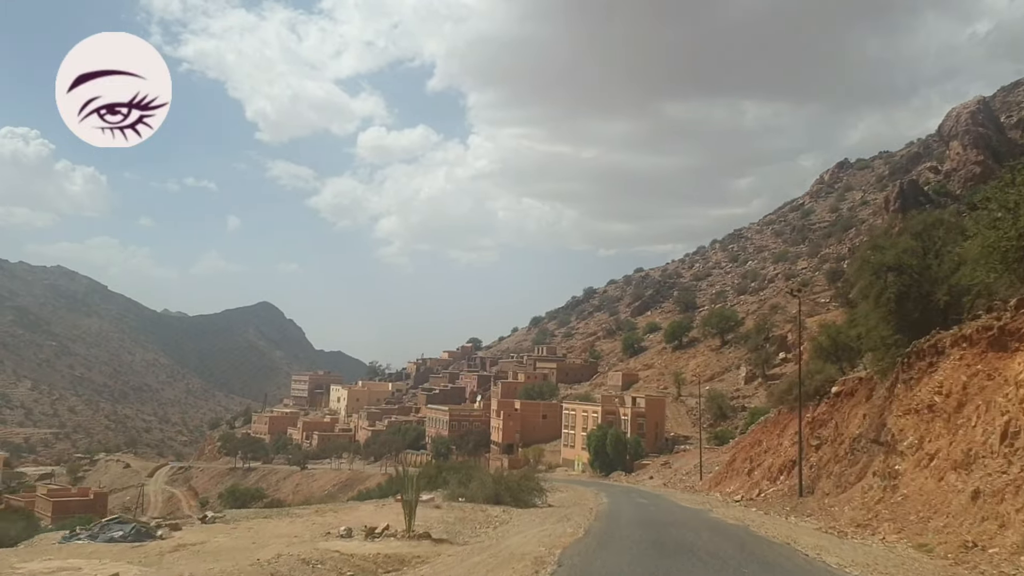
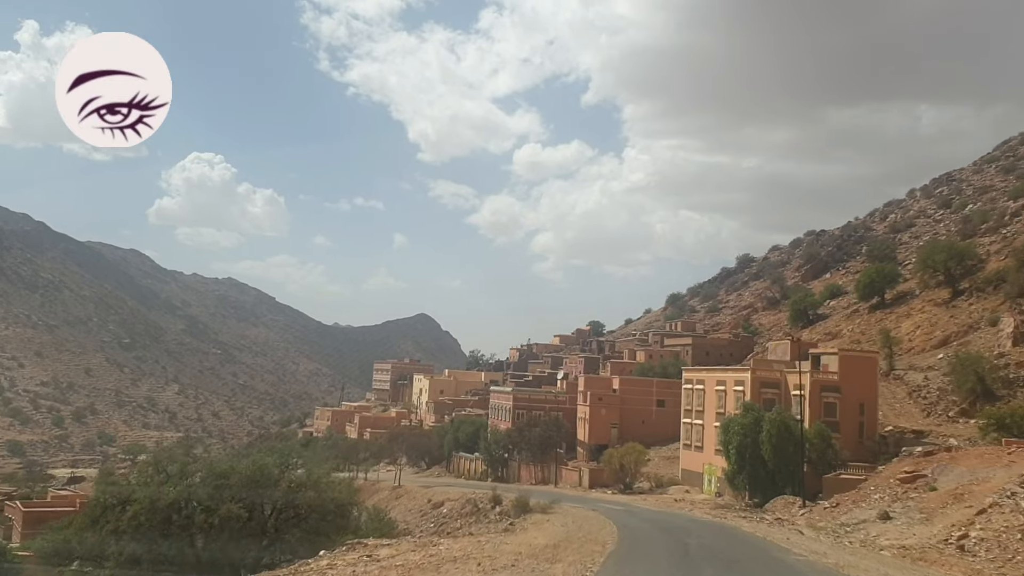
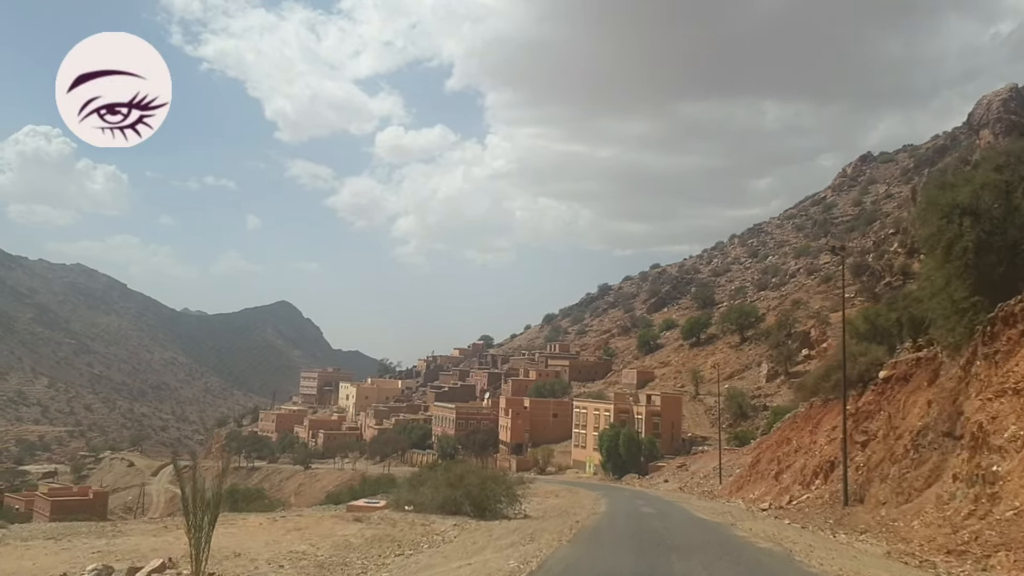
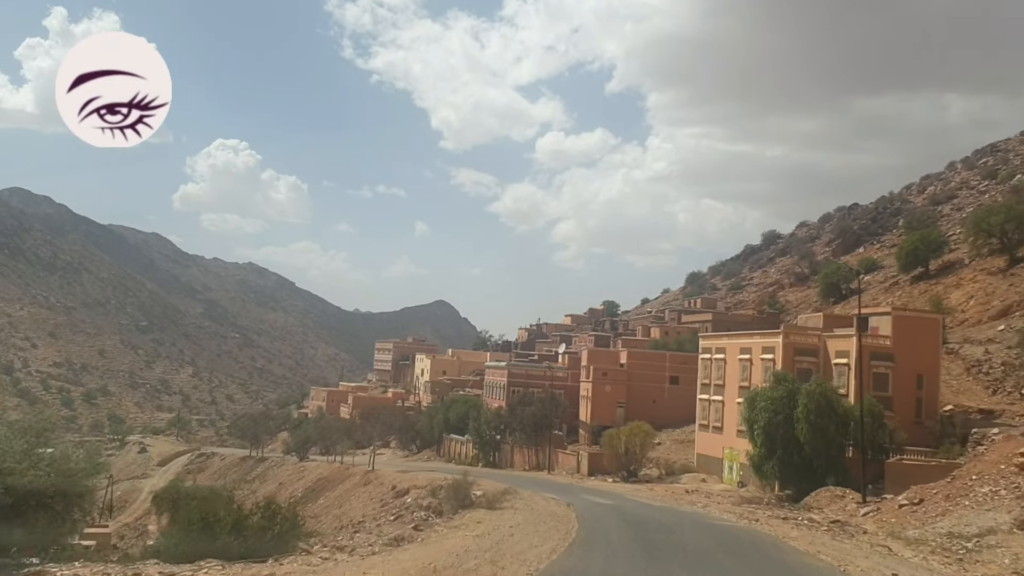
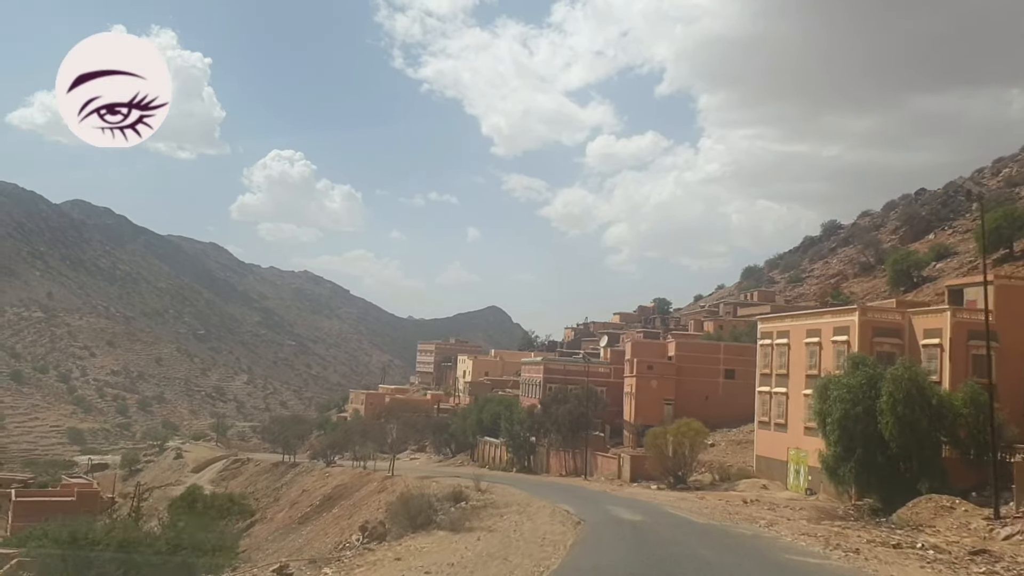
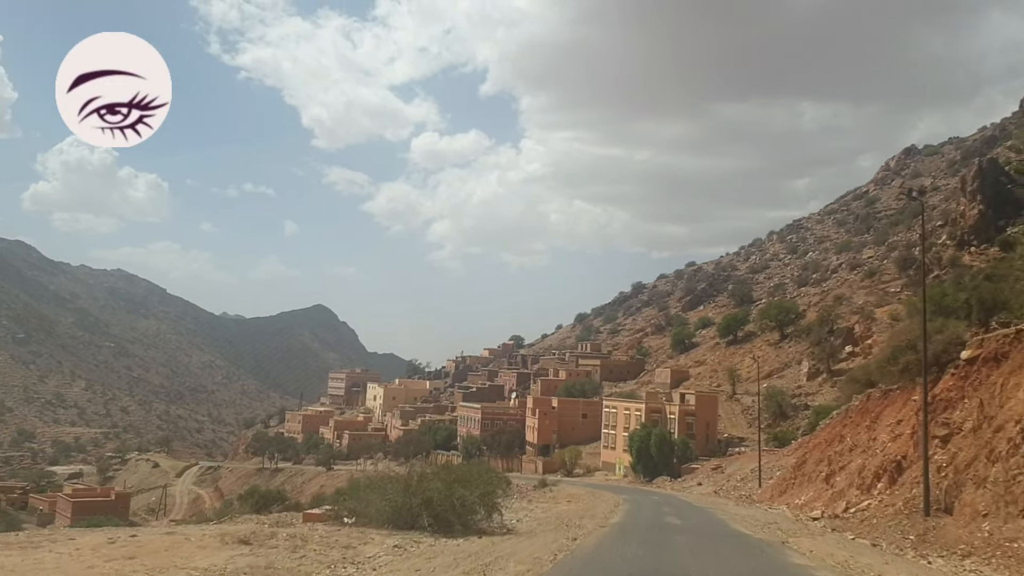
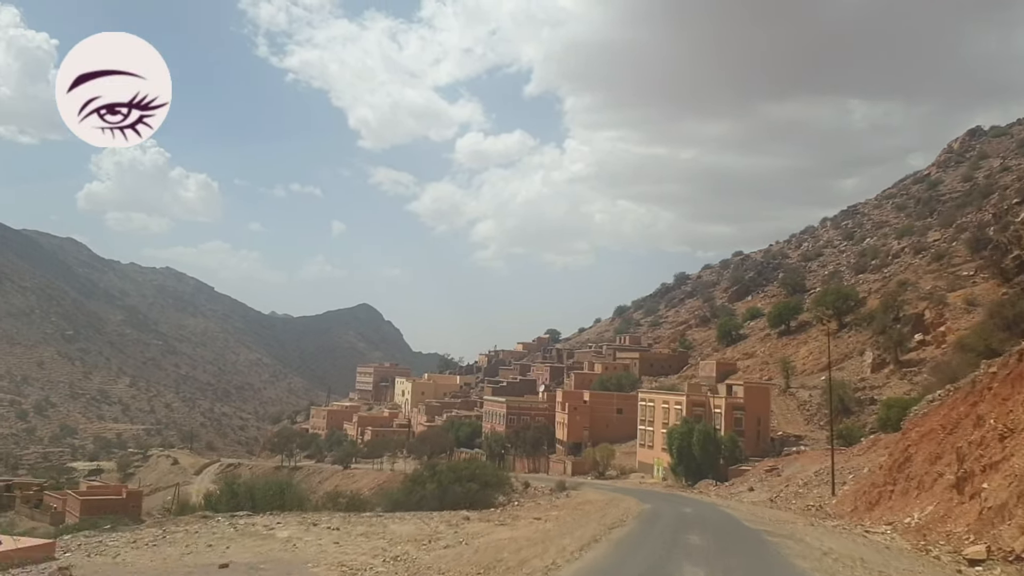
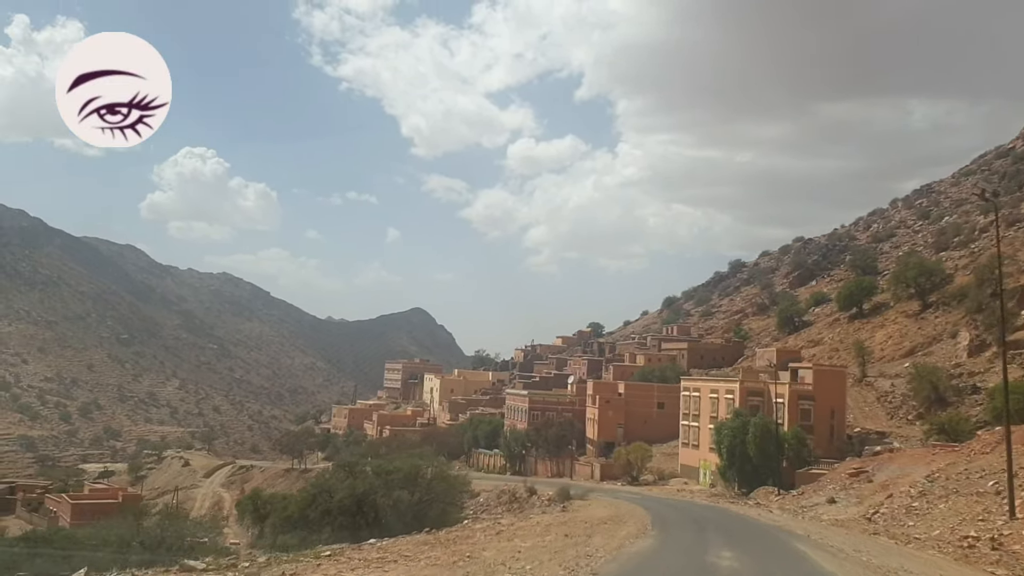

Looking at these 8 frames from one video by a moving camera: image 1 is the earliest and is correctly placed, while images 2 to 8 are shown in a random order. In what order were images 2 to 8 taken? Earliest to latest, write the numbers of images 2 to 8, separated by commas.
3, 6, 7, 8, 2, 4, 5
